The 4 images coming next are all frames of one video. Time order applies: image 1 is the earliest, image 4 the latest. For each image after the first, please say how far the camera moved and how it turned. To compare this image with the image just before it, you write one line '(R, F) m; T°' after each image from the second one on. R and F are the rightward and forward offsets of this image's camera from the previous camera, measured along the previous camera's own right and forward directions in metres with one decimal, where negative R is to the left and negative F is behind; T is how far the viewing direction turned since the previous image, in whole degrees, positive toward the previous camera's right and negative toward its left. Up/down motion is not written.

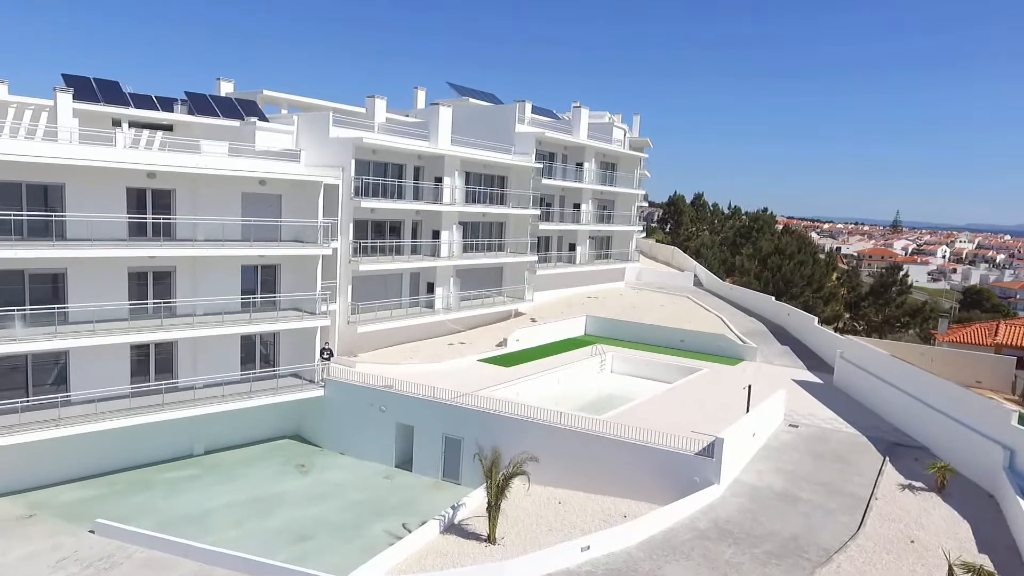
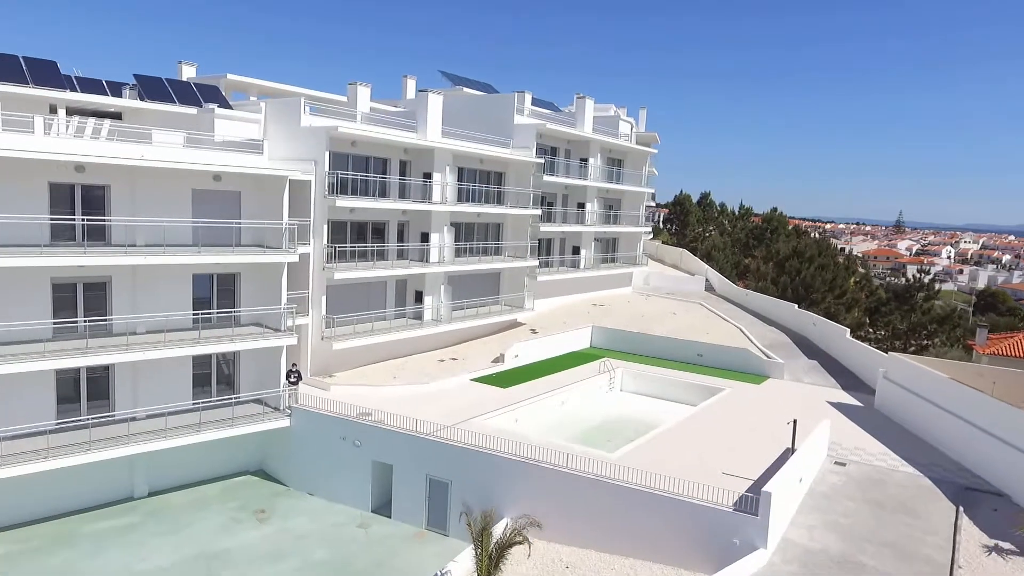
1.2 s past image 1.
(+0.1, +3.1) m; 0°
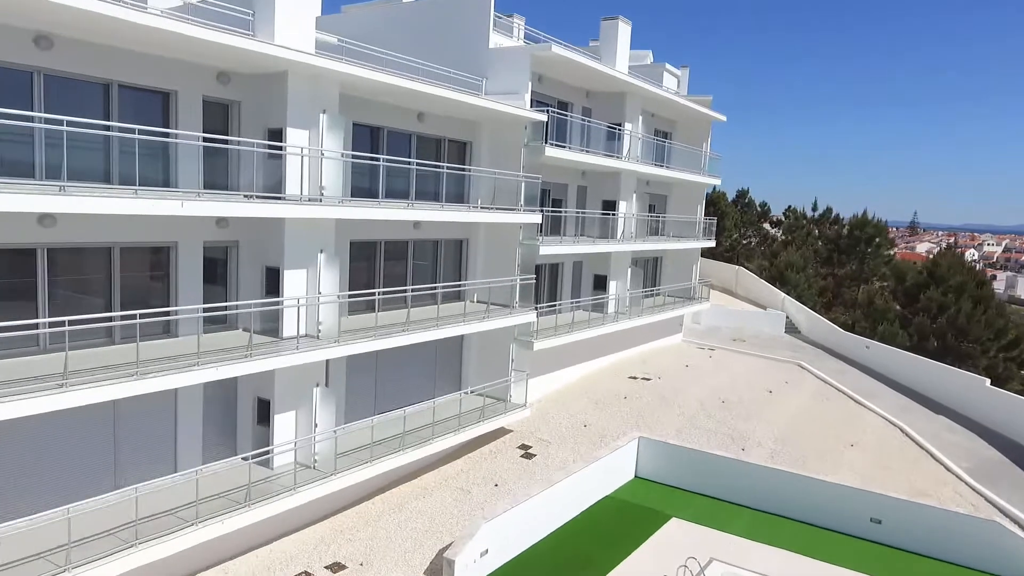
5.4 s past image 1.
(+0.6, +14.8) m; 0°
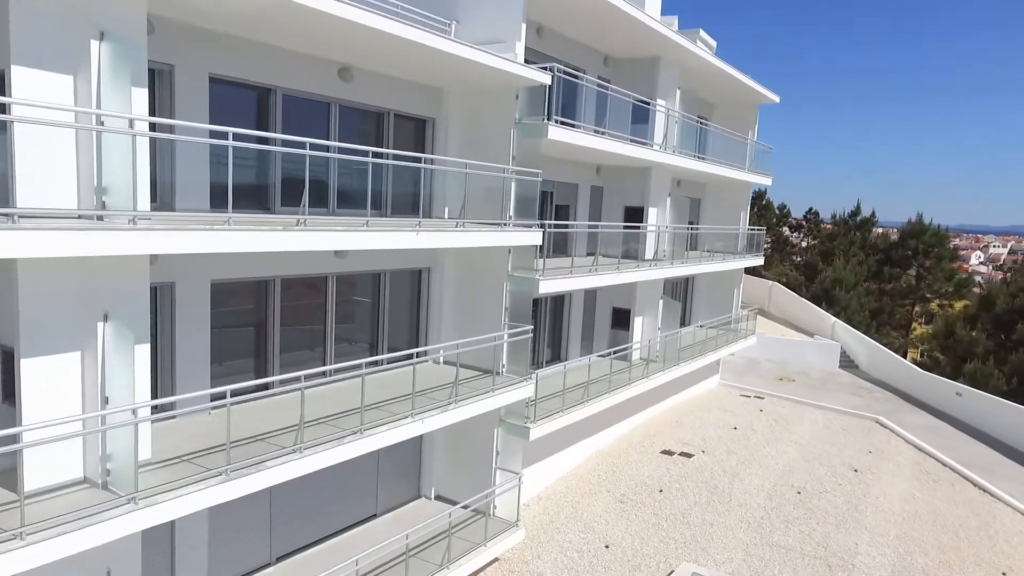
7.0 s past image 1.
(+0.2, +5.6) m; 0°
